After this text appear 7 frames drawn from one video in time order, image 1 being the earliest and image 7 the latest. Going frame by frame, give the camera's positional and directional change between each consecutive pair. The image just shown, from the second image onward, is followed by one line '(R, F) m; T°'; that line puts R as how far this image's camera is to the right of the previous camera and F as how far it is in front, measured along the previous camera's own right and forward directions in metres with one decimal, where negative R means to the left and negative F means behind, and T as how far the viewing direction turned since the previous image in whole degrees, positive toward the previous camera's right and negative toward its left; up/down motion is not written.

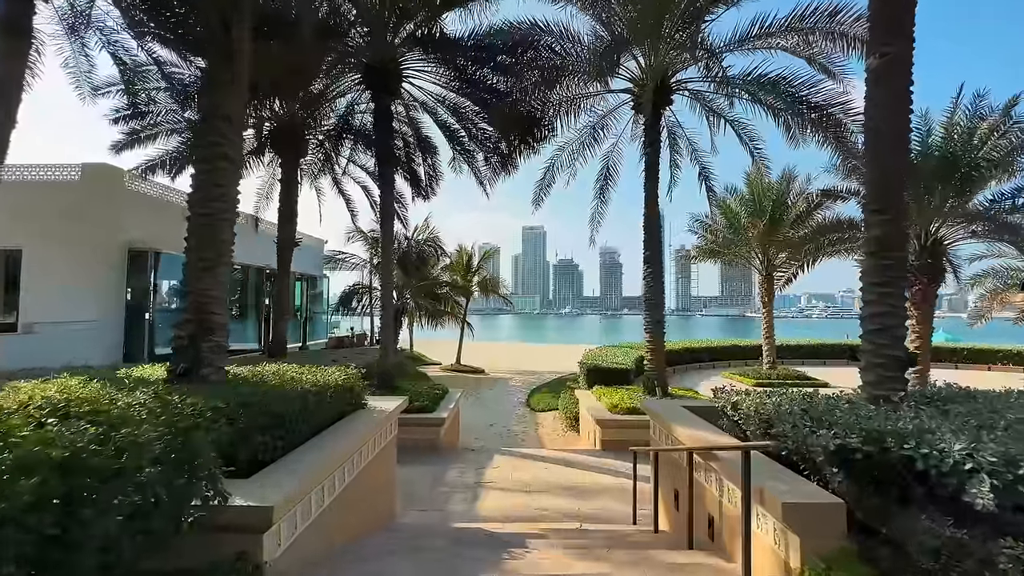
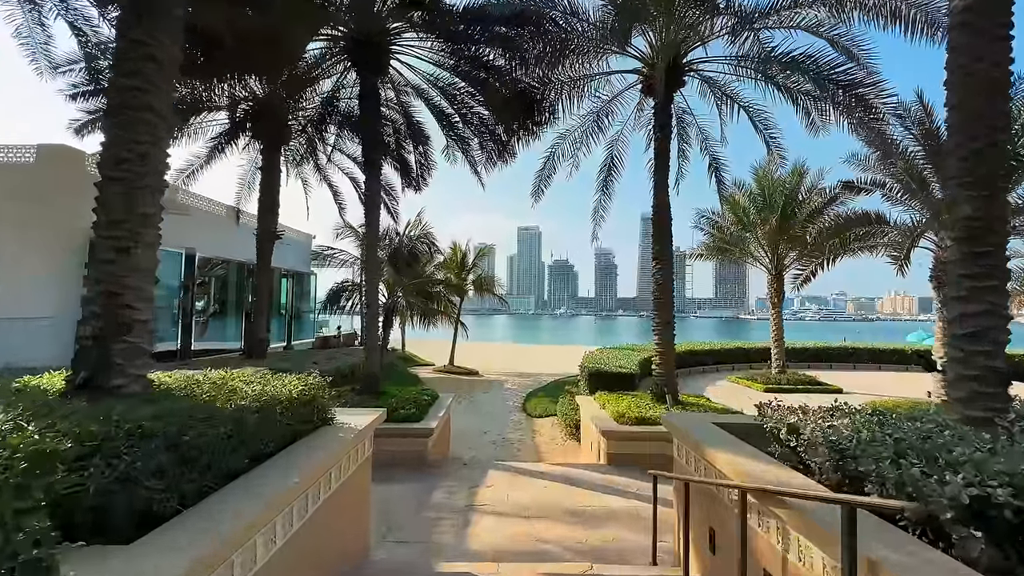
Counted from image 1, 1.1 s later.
(0.0, +0.7) m; +1°
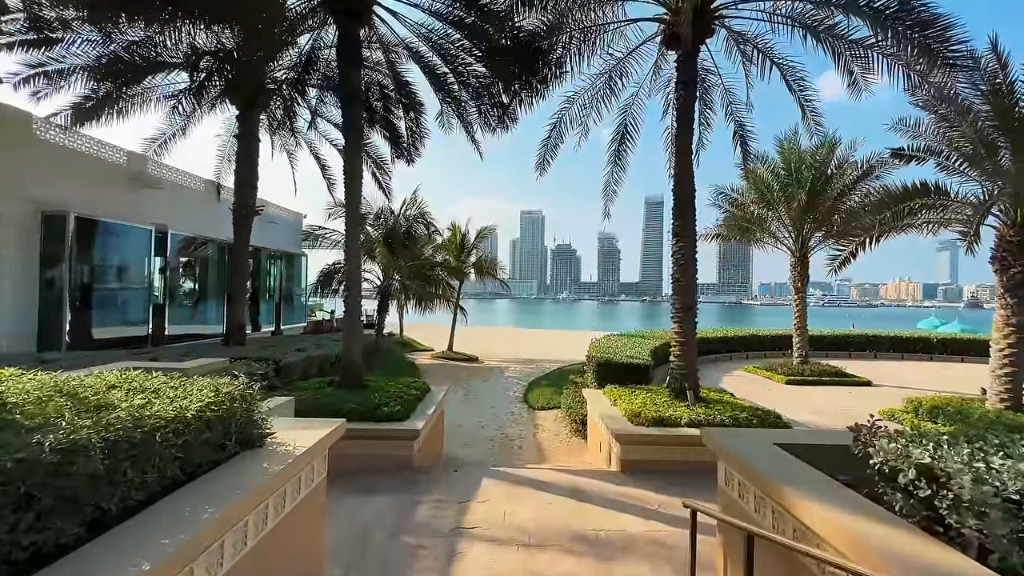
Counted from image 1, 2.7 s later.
(0.0, +0.9) m; 0°
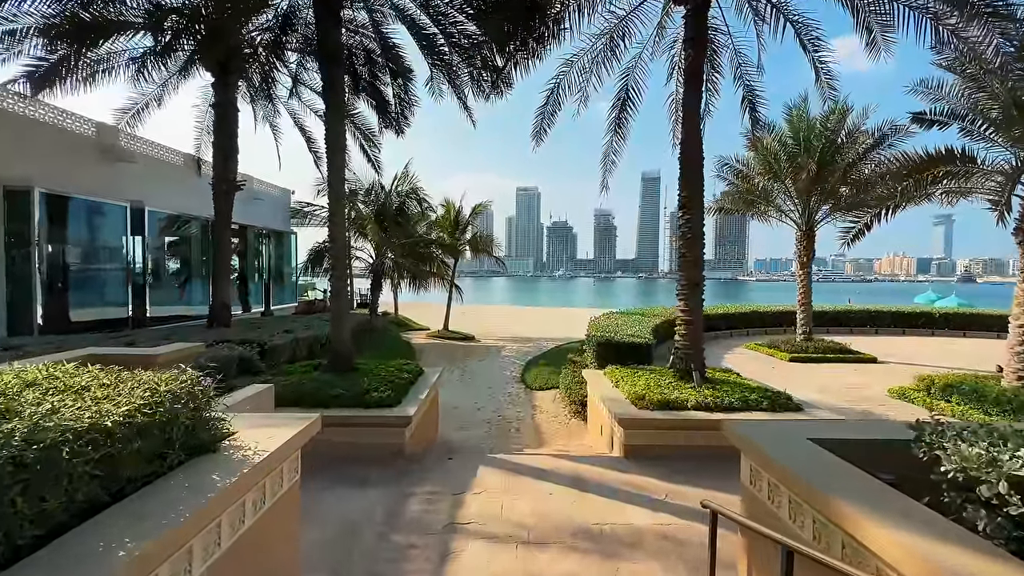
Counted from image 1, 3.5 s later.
(0.0, +0.4) m; 0°
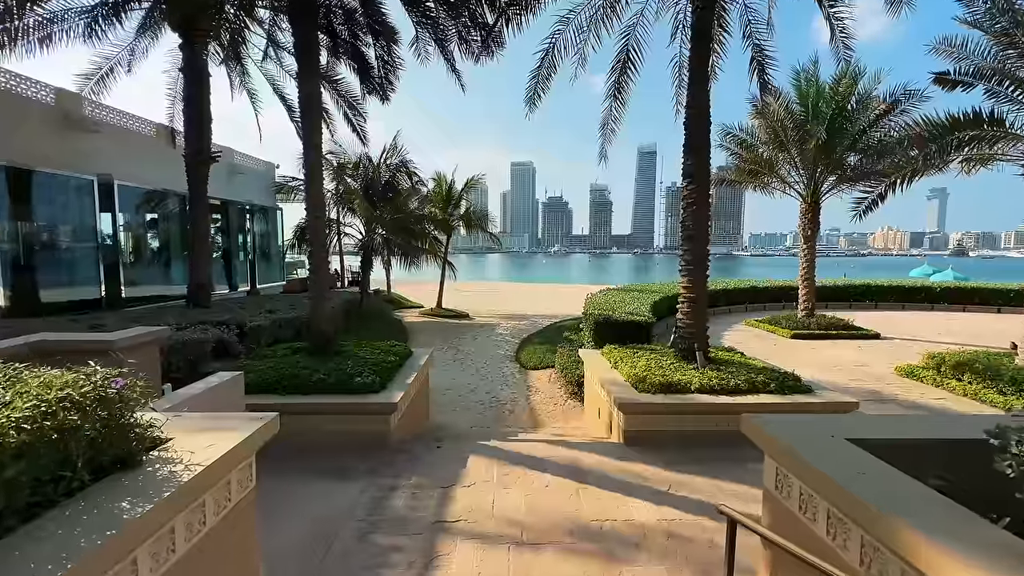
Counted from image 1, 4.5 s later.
(0.0, +0.4) m; +1°
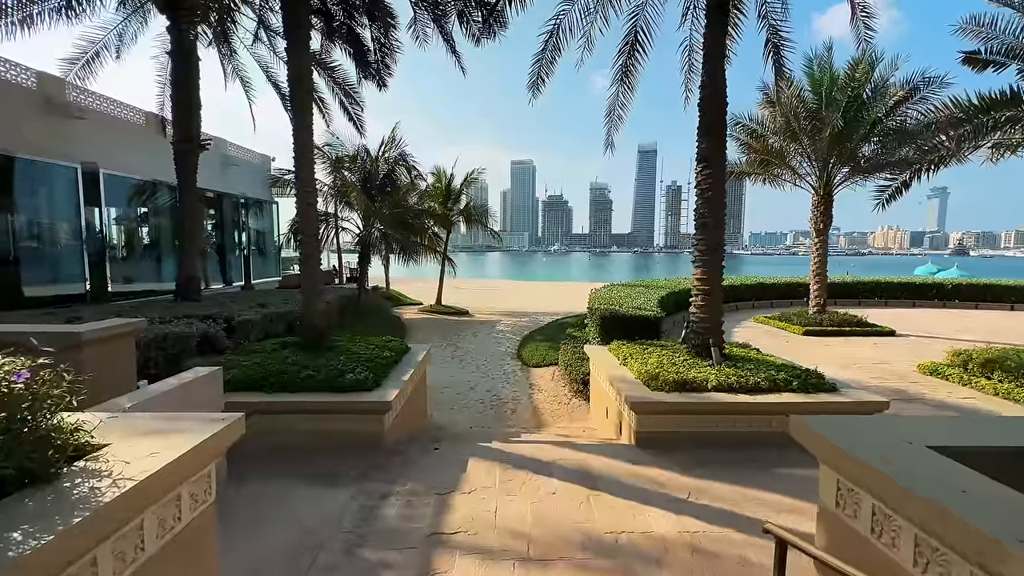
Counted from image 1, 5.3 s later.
(0.0, +0.4) m; 0°
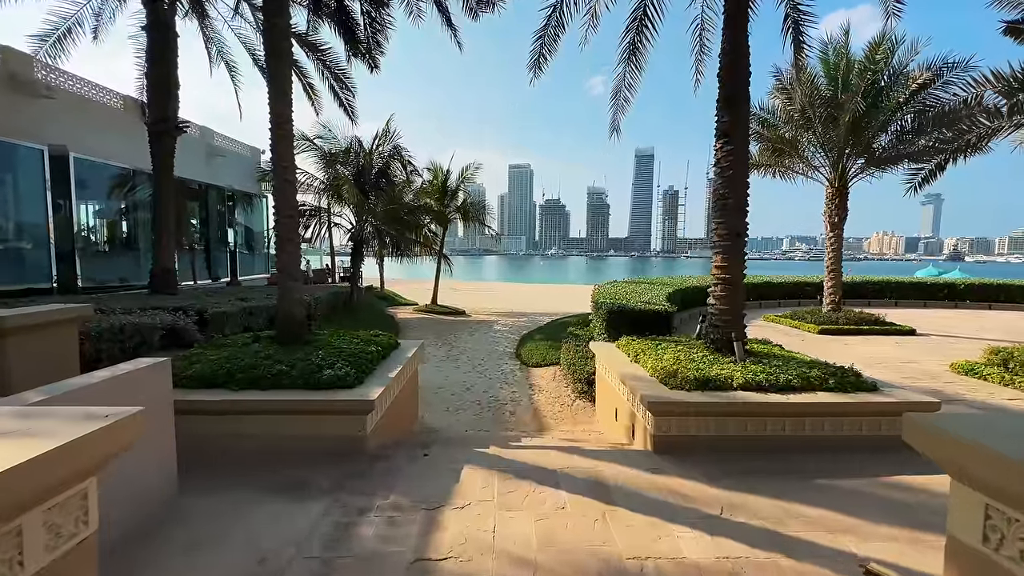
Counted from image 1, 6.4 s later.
(0.0, +0.6) m; 0°
